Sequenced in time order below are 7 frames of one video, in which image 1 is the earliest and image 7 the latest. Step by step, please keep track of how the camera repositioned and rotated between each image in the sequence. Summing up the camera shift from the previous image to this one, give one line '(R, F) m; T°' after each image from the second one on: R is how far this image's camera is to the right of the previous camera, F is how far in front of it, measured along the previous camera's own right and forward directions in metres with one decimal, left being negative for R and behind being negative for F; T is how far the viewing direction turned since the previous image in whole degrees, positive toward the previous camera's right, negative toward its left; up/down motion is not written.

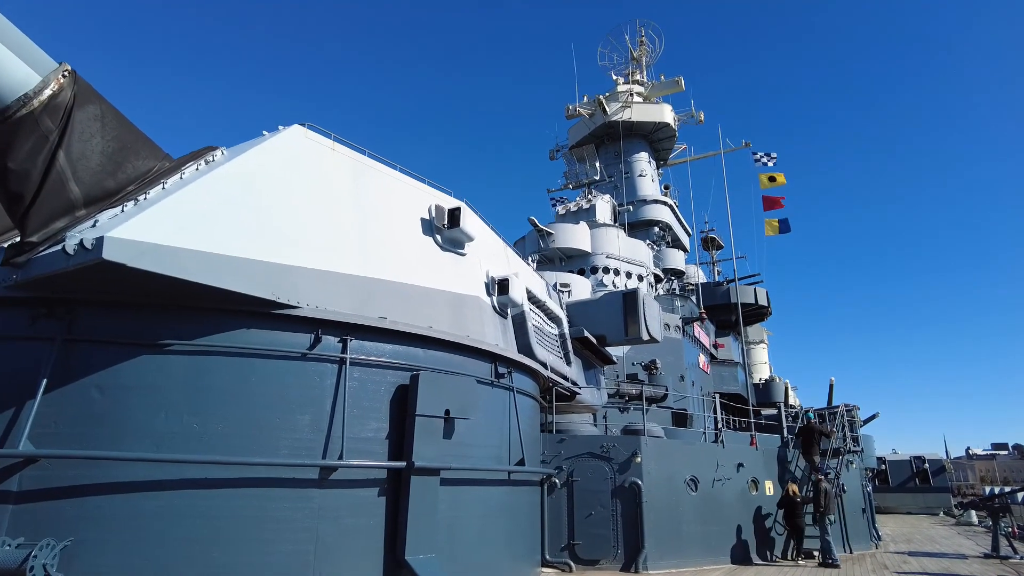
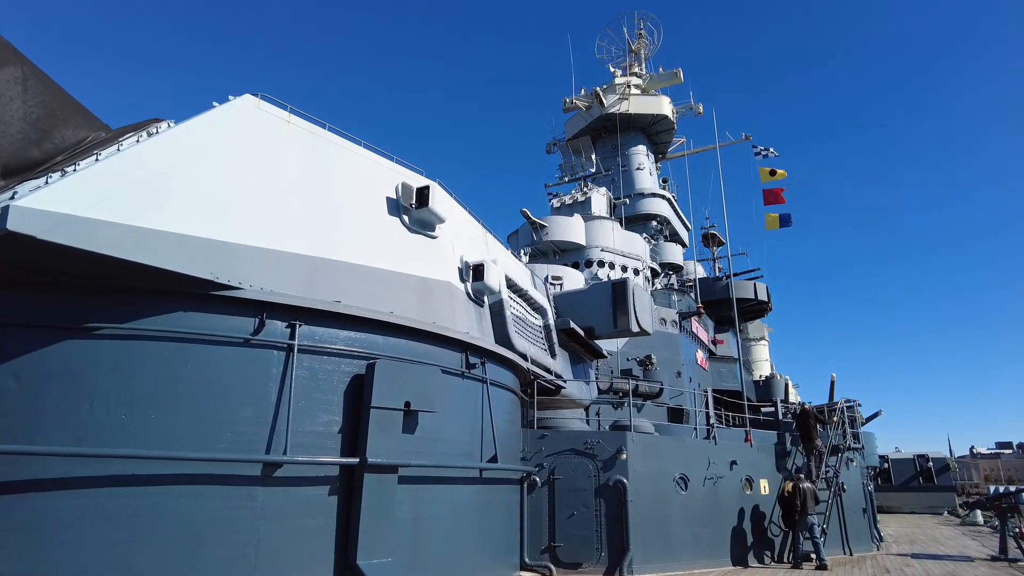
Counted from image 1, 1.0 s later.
(+0.4, +0.6) m; 0°
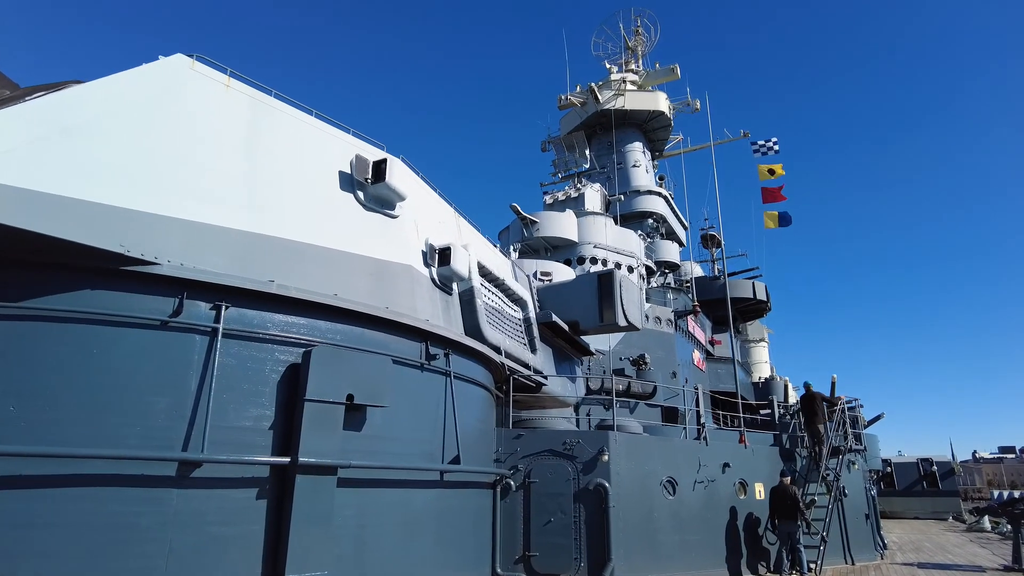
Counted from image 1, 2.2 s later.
(+0.4, +0.7) m; 0°
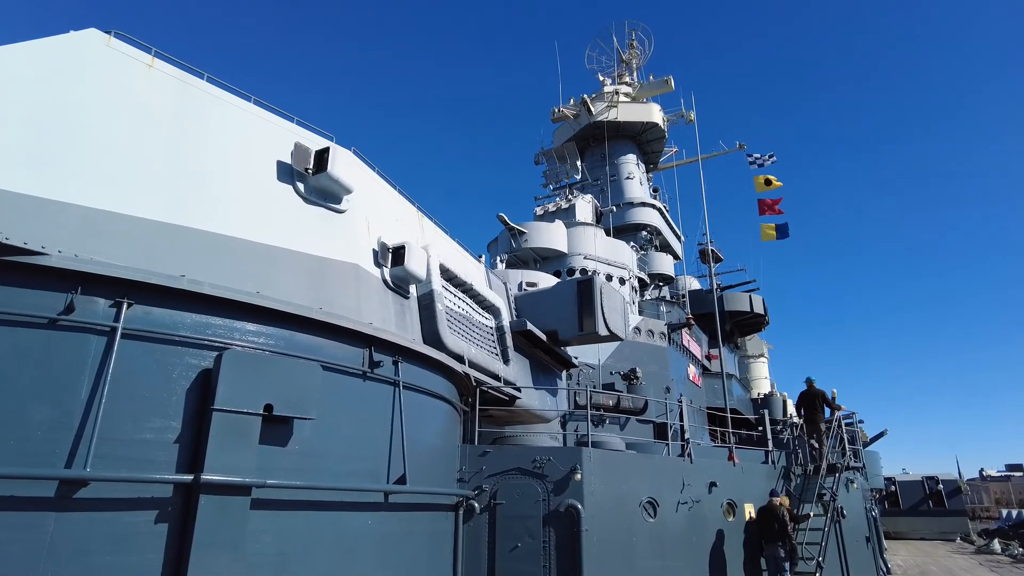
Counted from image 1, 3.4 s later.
(+0.5, +0.6) m; 0°
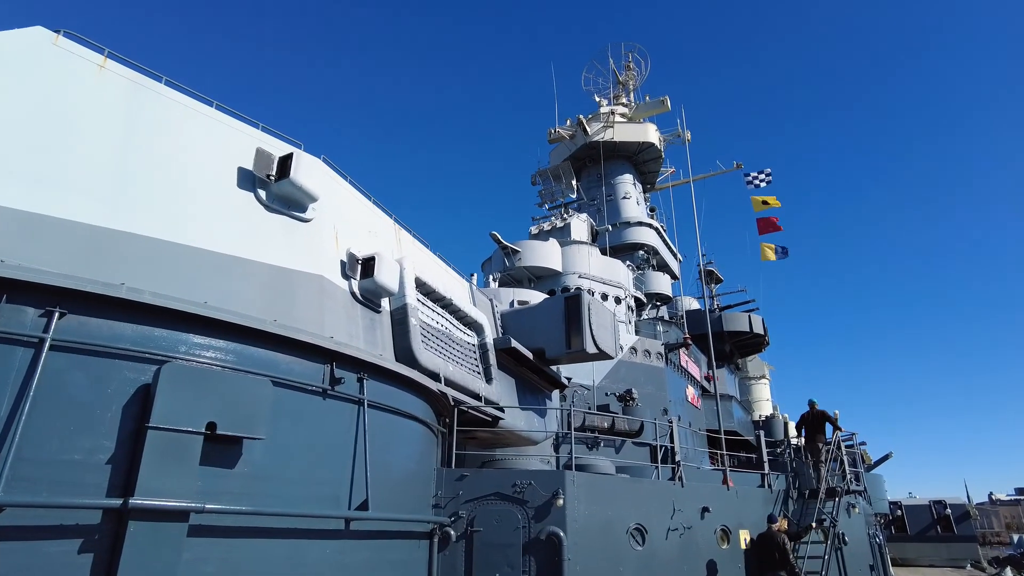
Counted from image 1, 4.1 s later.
(+0.3, +0.3) m; 0°
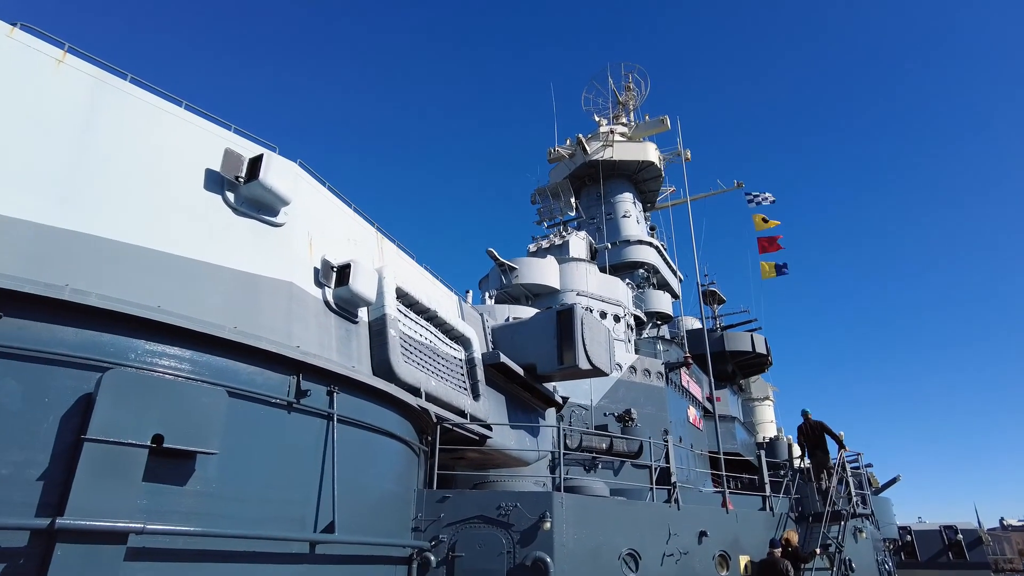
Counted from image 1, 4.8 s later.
(+0.2, +0.3) m; 0°
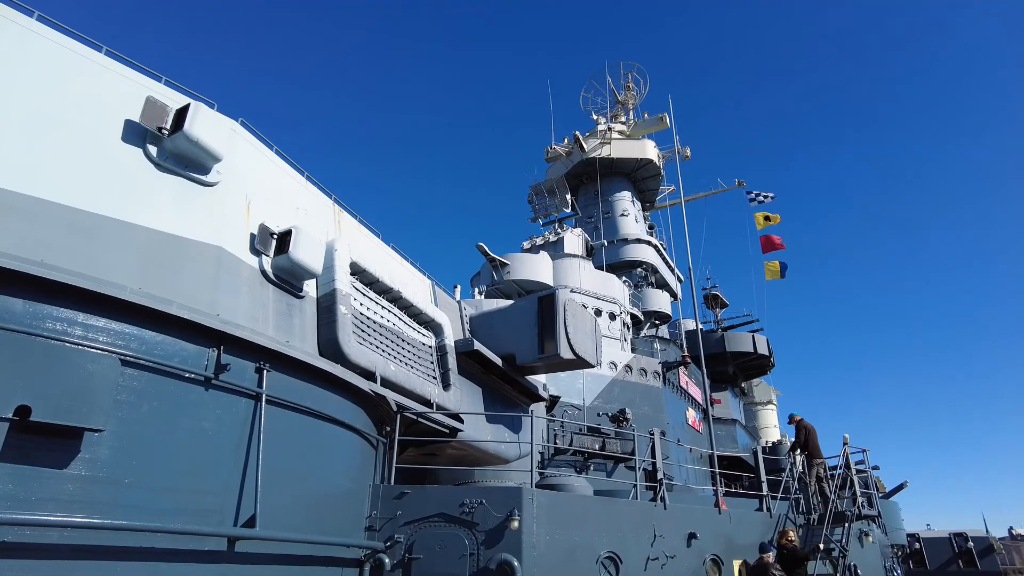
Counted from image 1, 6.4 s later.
(+0.4, +0.7) m; 0°
